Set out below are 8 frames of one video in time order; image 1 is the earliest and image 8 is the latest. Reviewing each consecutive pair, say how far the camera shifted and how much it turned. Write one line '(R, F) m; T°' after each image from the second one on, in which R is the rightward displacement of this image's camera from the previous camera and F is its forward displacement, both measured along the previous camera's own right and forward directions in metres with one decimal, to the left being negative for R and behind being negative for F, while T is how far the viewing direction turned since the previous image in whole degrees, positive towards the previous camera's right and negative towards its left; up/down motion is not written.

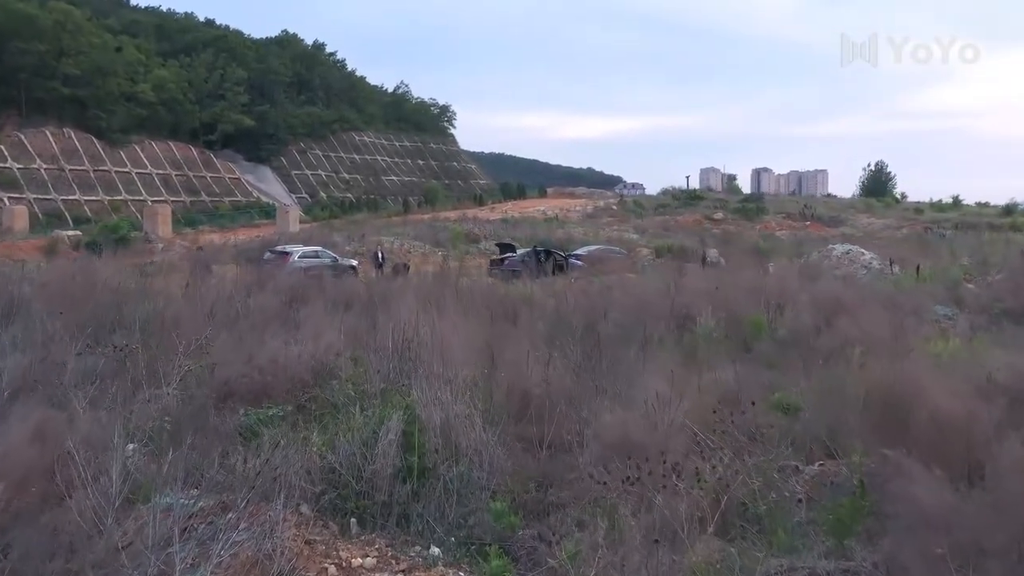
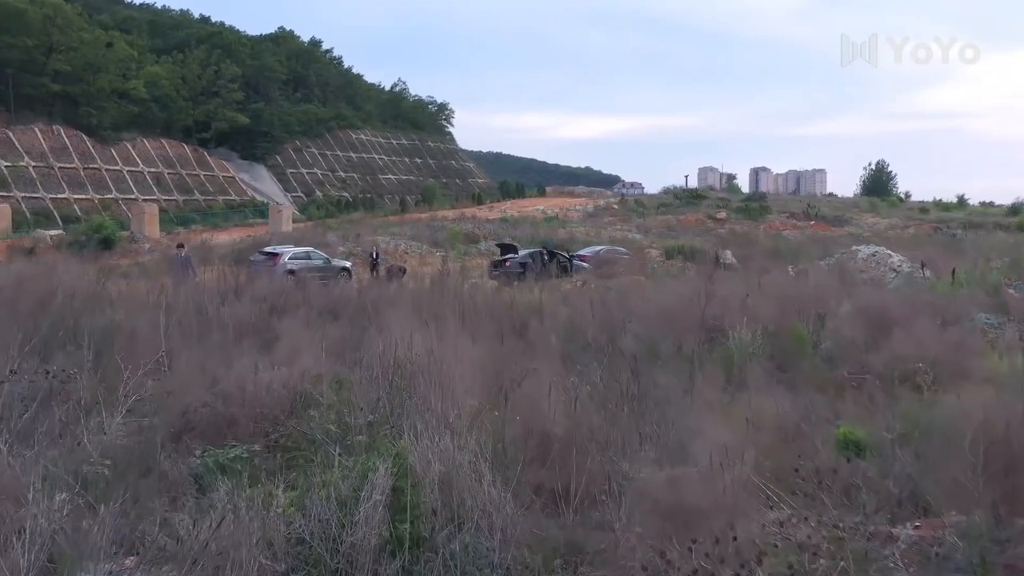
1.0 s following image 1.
(-0.1, +1.5) m; 0°
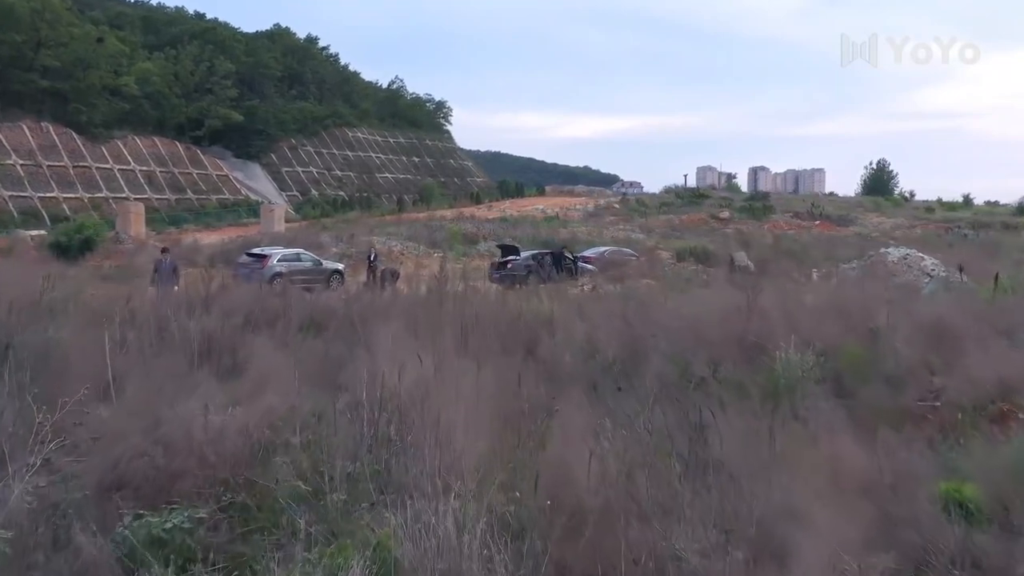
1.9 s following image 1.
(-0.1, +1.6) m; 0°
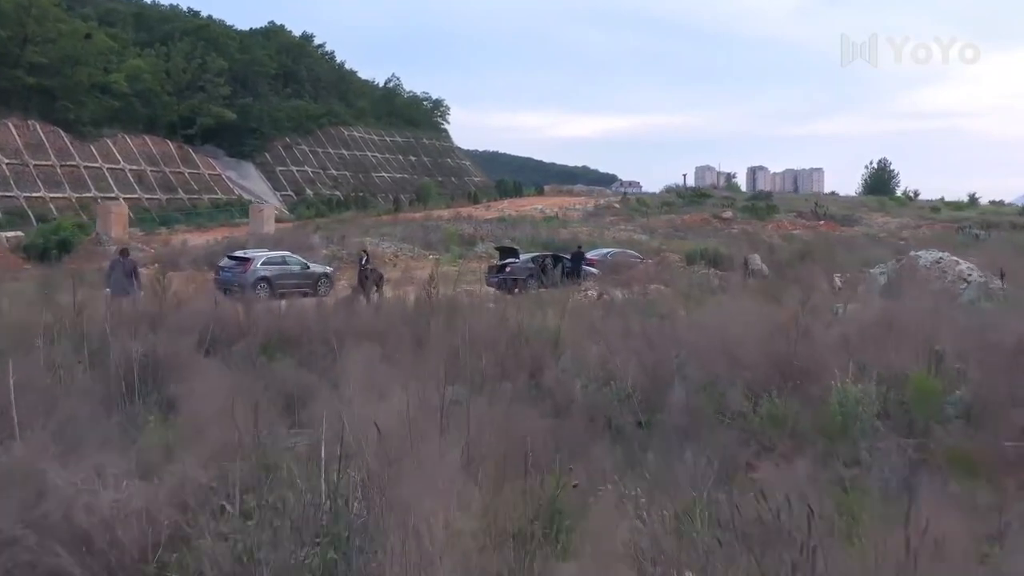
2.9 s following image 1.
(0.0, +1.6) m; 0°
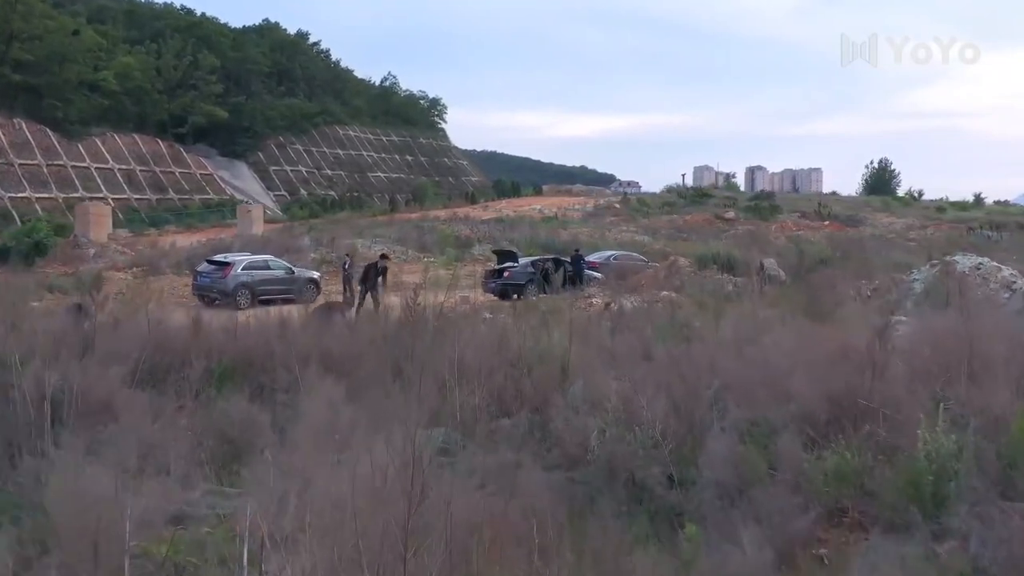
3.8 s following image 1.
(0.0, +1.6) m; 0°
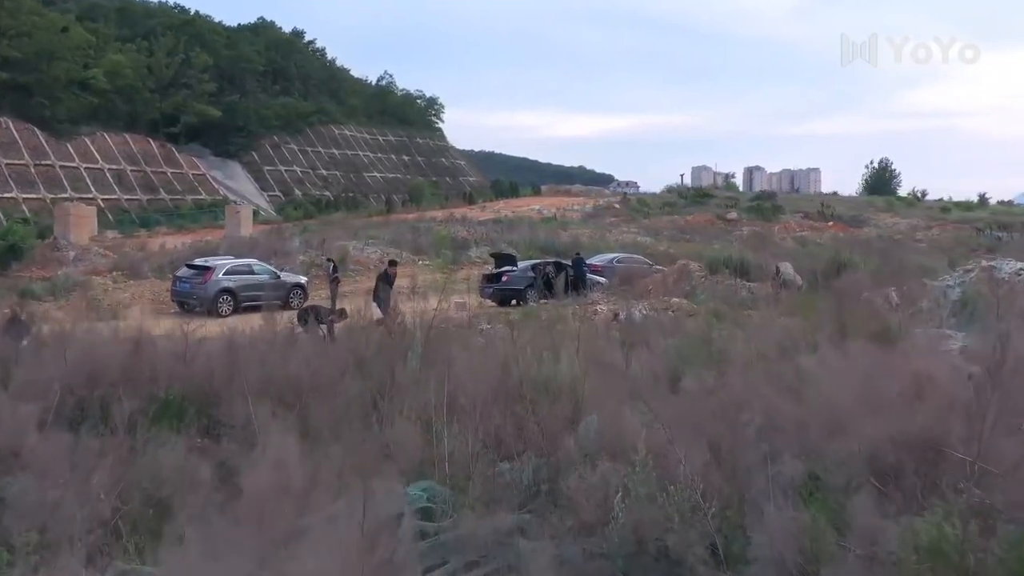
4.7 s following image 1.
(0.0, +1.4) m; 0°
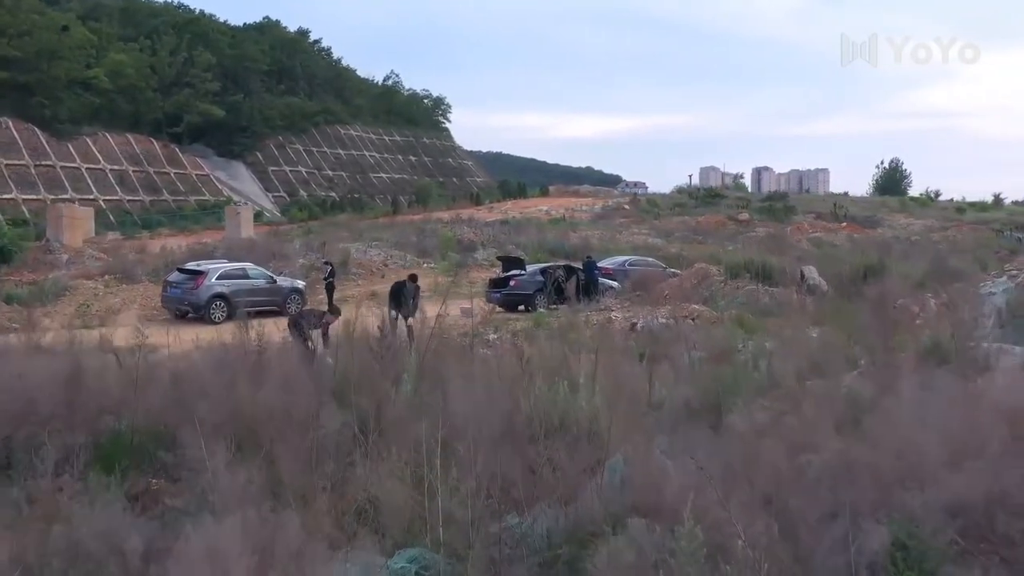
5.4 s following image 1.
(0.0, +1.2) m; 0°
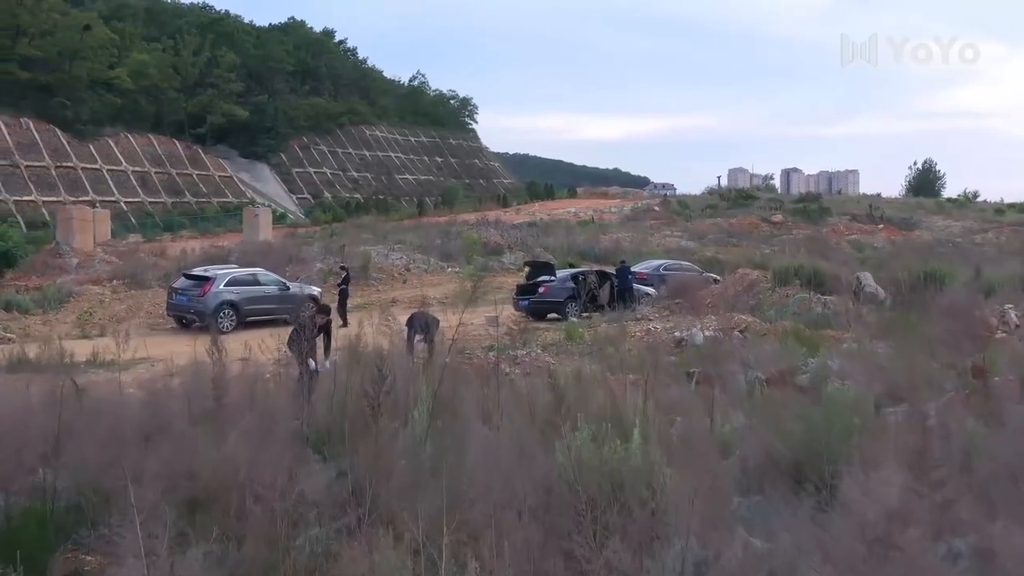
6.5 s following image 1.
(0.0, +1.5) m; -1°
